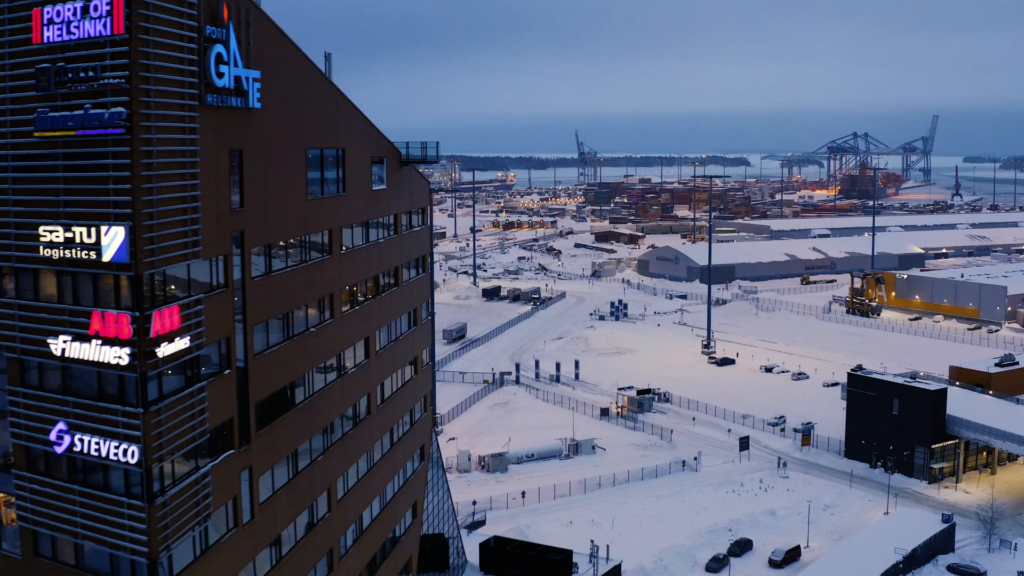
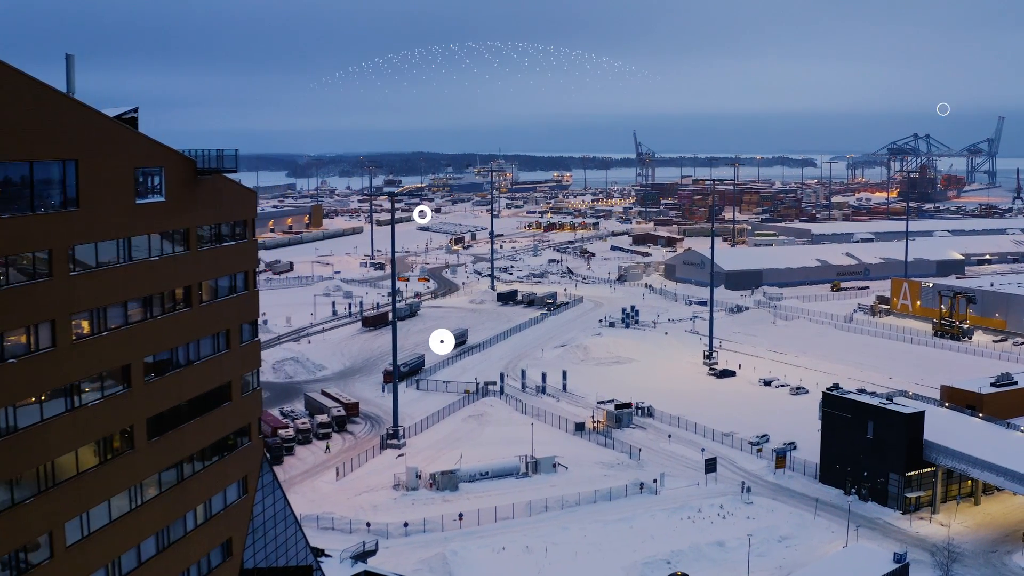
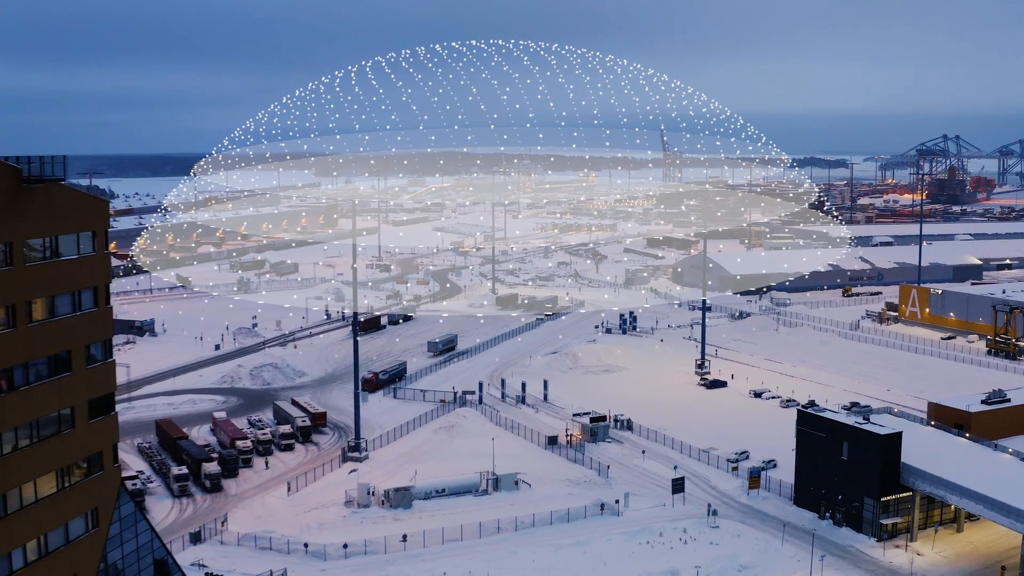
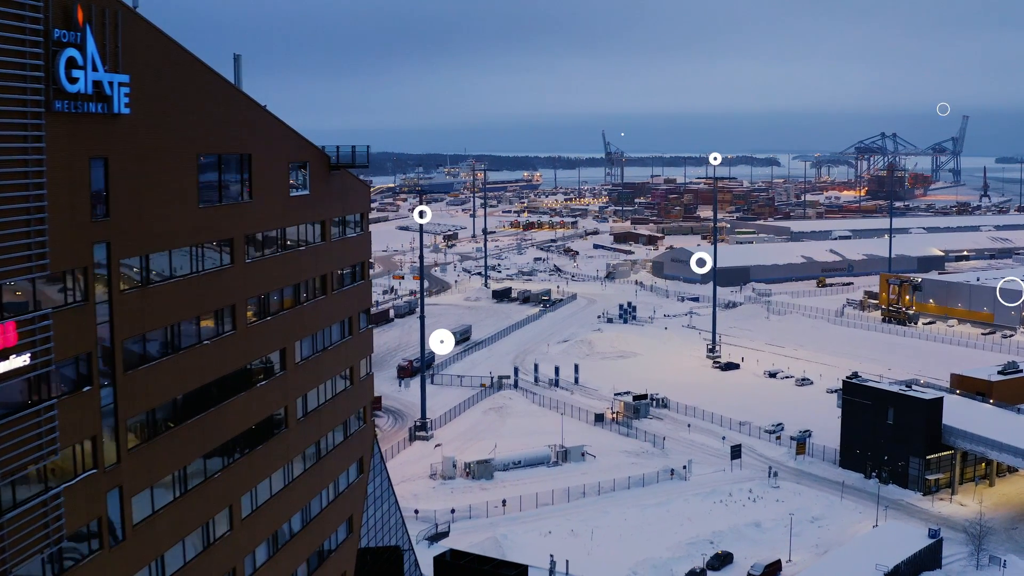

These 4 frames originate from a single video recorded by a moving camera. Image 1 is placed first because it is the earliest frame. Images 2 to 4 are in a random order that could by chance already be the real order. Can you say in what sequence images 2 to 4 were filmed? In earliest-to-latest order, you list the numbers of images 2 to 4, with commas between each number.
4, 2, 3
